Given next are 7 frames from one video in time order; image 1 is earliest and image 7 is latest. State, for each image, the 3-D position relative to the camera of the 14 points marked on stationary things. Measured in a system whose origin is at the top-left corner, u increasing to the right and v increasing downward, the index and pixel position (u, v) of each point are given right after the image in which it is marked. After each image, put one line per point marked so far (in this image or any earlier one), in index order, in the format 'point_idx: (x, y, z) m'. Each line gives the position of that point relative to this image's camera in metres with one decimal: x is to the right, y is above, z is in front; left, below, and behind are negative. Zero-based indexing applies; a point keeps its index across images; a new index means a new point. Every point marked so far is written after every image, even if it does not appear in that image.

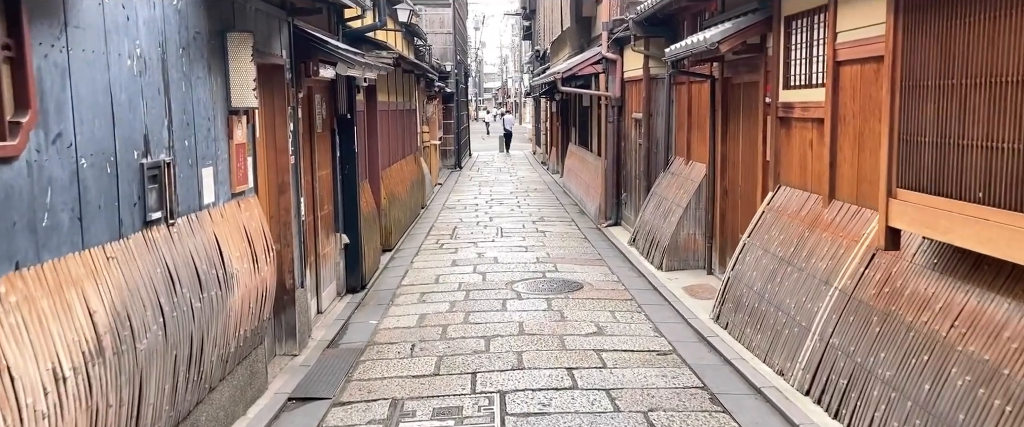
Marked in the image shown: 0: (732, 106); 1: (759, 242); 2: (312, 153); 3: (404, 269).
0: (+2.7, +1.3, +12.1) m
1: (+2.4, -0.3, +9.6) m
2: (-2.2, +0.7, +10.6) m
3: (-1.5, -0.8, +14.0) m
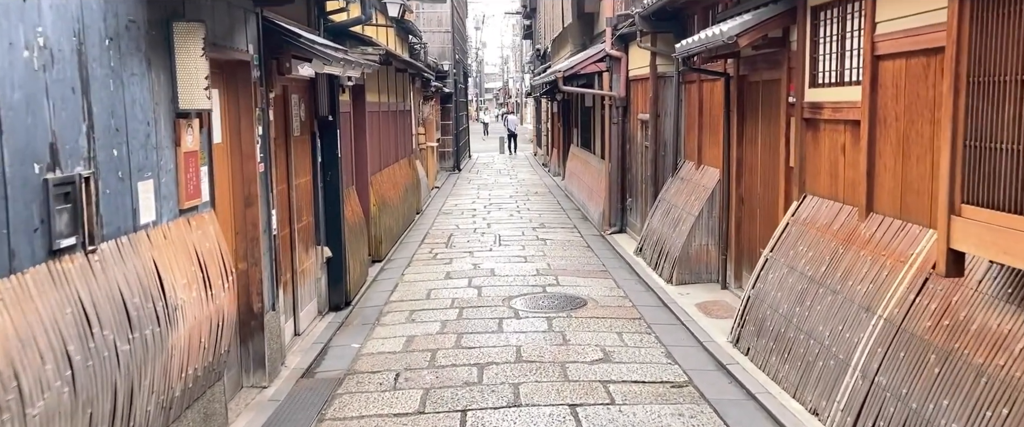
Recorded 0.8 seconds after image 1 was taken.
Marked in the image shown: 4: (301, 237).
0: (+2.7, +1.2, +11.1) m
1: (+2.4, -0.4, +8.6) m
2: (-2.2, +0.5, +9.6) m
3: (-1.6, -0.9, +13.0) m
4: (-2.2, -0.3, +10.2) m
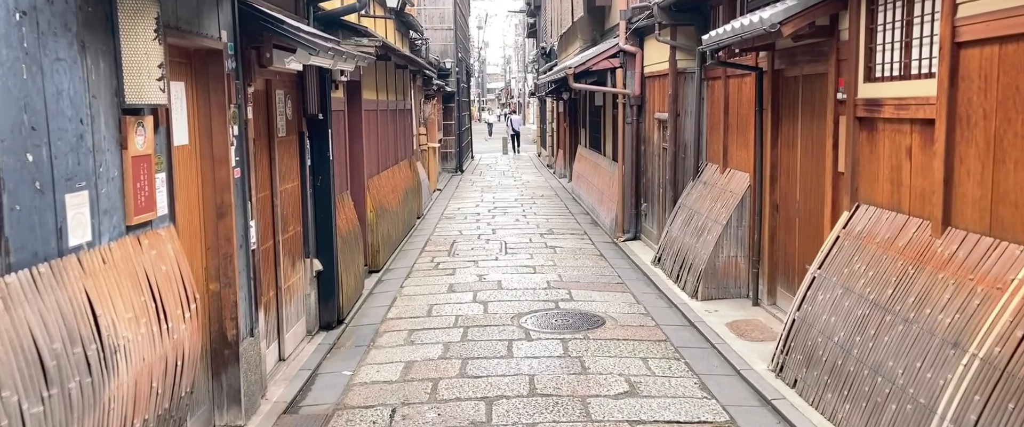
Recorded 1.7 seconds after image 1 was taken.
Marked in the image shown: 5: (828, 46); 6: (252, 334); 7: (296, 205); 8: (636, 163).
0: (+2.8, +1.1, +10.0) m
1: (+2.5, -0.5, +7.5) m
2: (-2.1, +0.5, +8.6) m
3: (-1.5, -1.0, +11.9) m
4: (-2.1, -0.3, +9.1) m
5: (+2.7, +1.4, +8.5) m
6: (-2.0, -0.9, +7.4) m
7: (-2.1, +0.1, +9.4) m
8: (+2.1, +0.9, +16.3) m
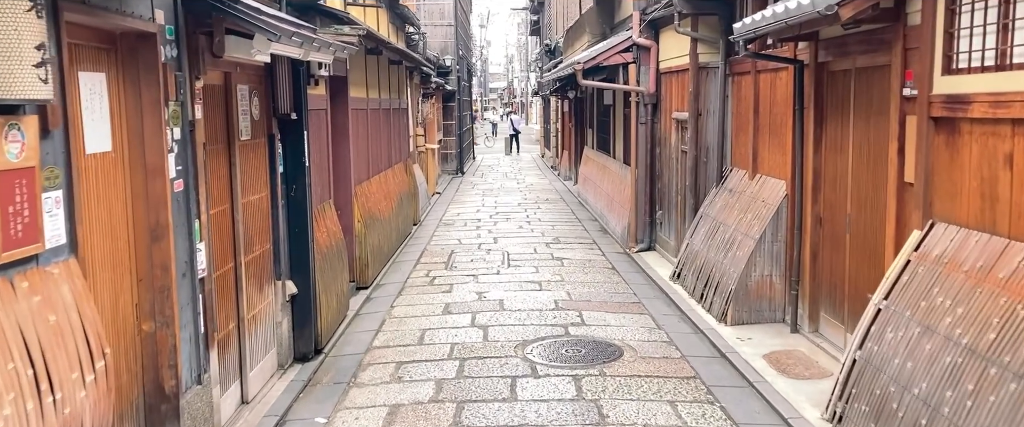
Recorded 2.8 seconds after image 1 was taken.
0: (+2.8, +1.0, +8.7) m
1: (+2.5, -0.6, +6.1) m
2: (-2.1, +0.3, +7.2) m
3: (-1.4, -1.1, +10.6) m
4: (-2.0, -0.5, +7.8) m
5: (+2.7, +1.3, +7.2) m
6: (-1.9, -1.0, +6.1) m
7: (-2.0, -0.1, +8.1) m
8: (+2.1, +0.7, +15.0) m
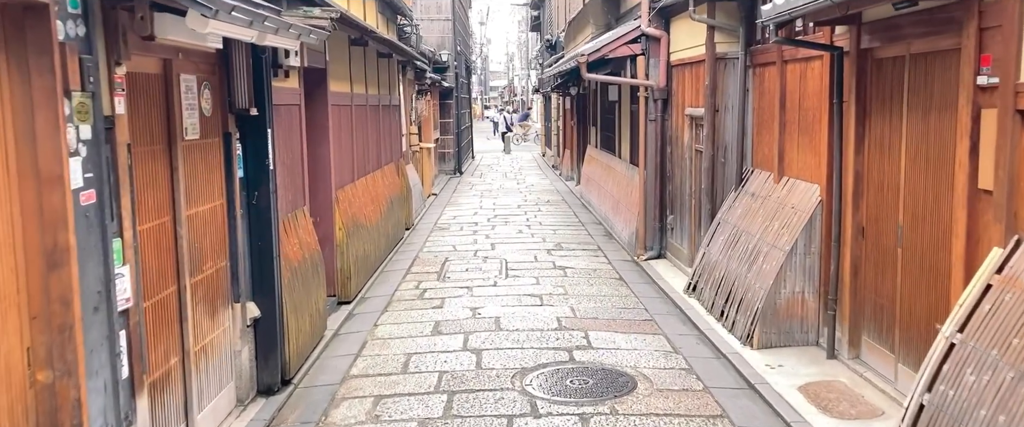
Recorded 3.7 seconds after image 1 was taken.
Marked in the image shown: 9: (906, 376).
0: (+2.8, +0.9, +7.5) m
1: (+2.5, -0.7, +5.0) m
2: (-2.1, +0.2, +6.1) m
3: (-1.4, -1.2, +9.4) m
4: (-2.1, -0.6, +6.6) m
5: (+2.7, +1.2, +6.0) m
6: (-2.0, -1.1, +4.9) m
7: (-2.1, -0.1, +6.9) m
8: (+2.1, +0.7, +13.8) m
9: (+2.8, -1.2, +7.0) m
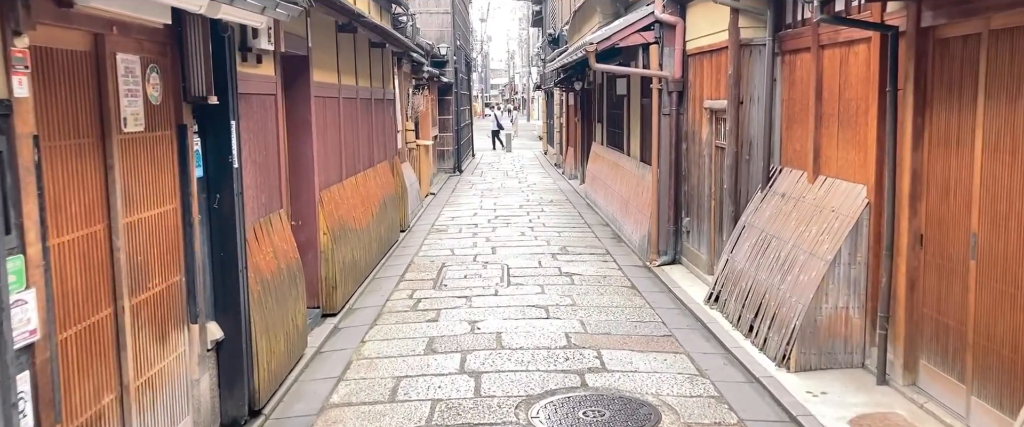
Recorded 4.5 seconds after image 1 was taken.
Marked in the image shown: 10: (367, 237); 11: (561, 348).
0: (+2.8, +0.9, +6.5) m
1: (+2.5, -0.7, +3.9) m
2: (-2.1, +0.2, +5.0) m
3: (-1.4, -1.2, +8.3) m
4: (-2.0, -0.6, +5.5) m
5: (+2.7, +1.2, +4.9) m
6: (-1.9, -1.2, +3.9) m
7: (-2.0, -0.2, +5.9) m
8: (+2.1, +0.6, +12.7) m
9: (+2.8, -1.2, +6.0) m
10: (-1.8, -0.3, +12.3) m
11: (+0.4, -1.2, +8.4) m
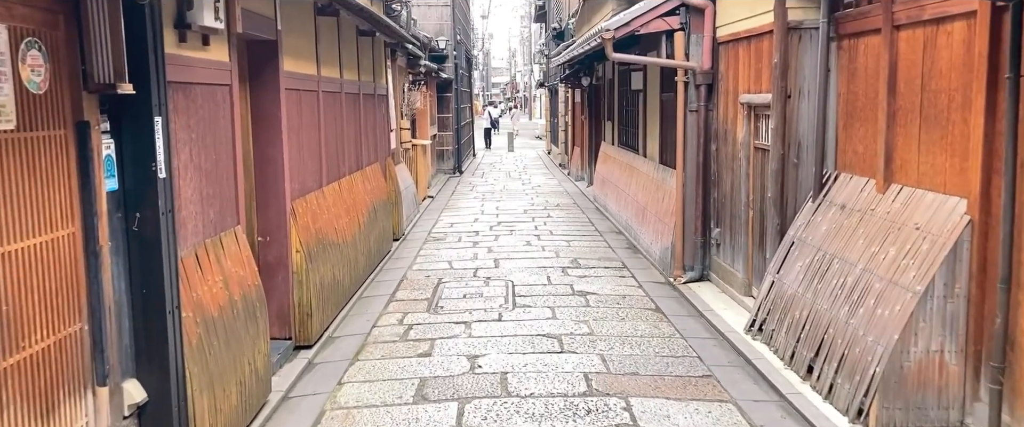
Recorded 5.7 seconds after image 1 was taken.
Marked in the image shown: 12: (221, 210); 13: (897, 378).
0: (+2.9, +0.8, +4.9) m
1: (+2.5, -0.9, +2.4) m
2: (-2.0, +0.1, +3.5) m
3: (-1.4, -1.4, +6.8) m
4: (-2.0, -0.7, +4.0) m
5: (+2.8, +1.1, +3.4) m
6: (-1.9, -1.3, +2.3) m
7: (-2.0, -0.3, +4.3) m
8: (+2.2, +0.5, +11.2) m
9: (+2.9, -1.3, +4.4) m
10: (-1.7, -0.4, +10.8) m
11: (+0.5, -1.3, +6.9) m
12: (-1.9, 0.0, +6.4) m
13: (+2.4, -1.0, +6.1) m
